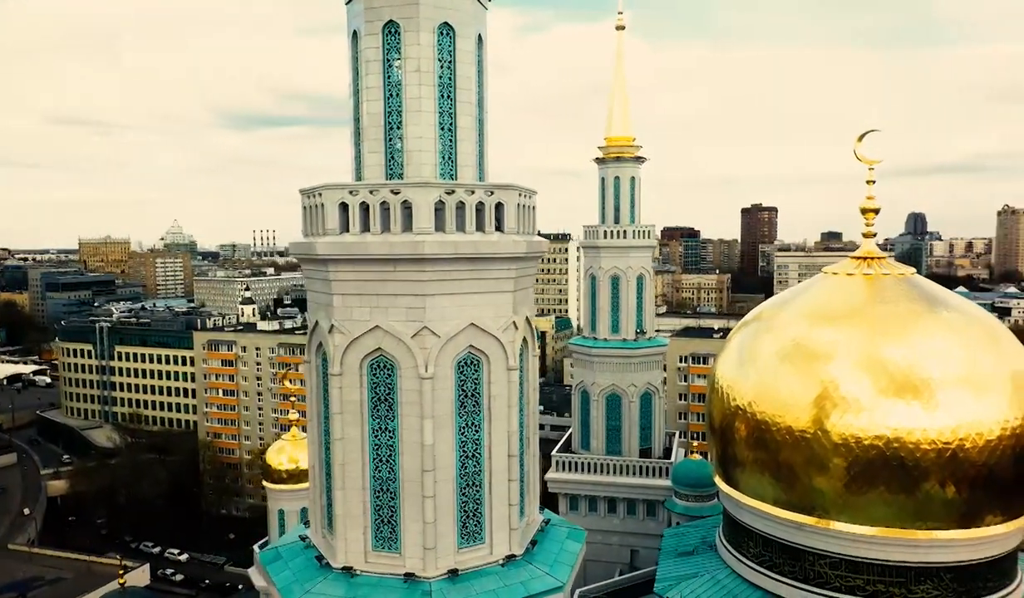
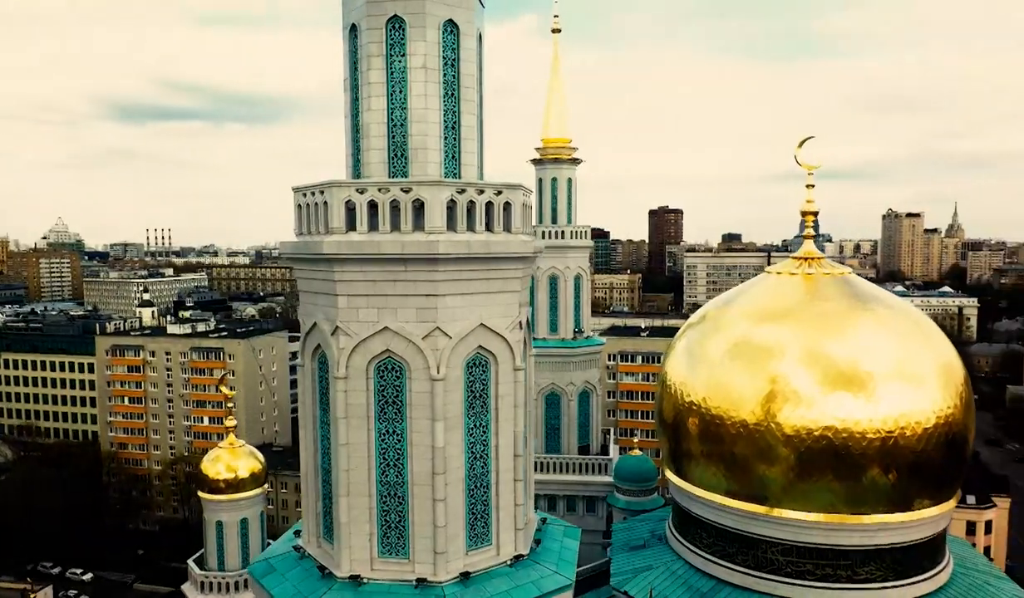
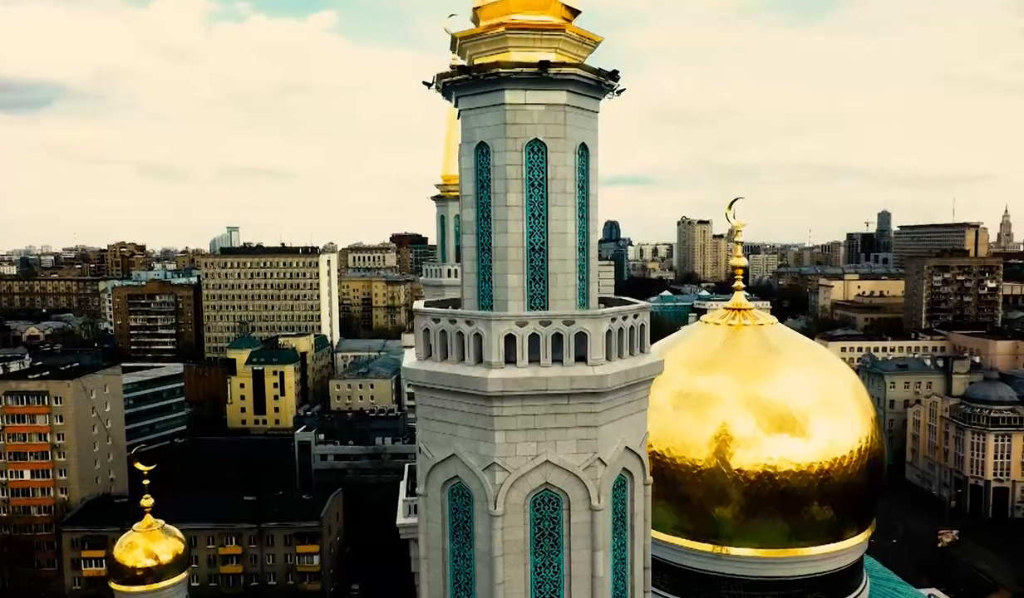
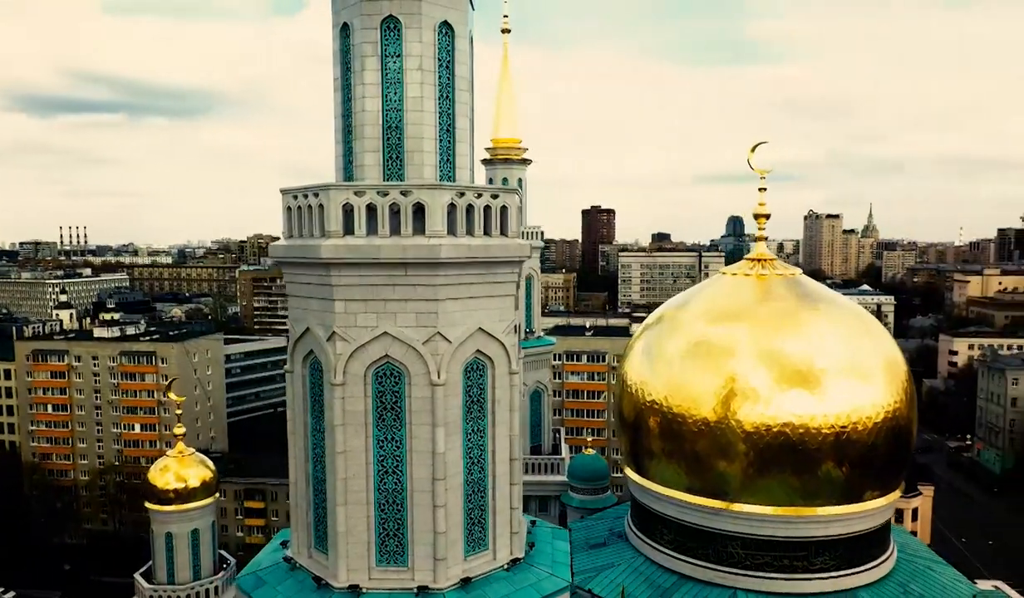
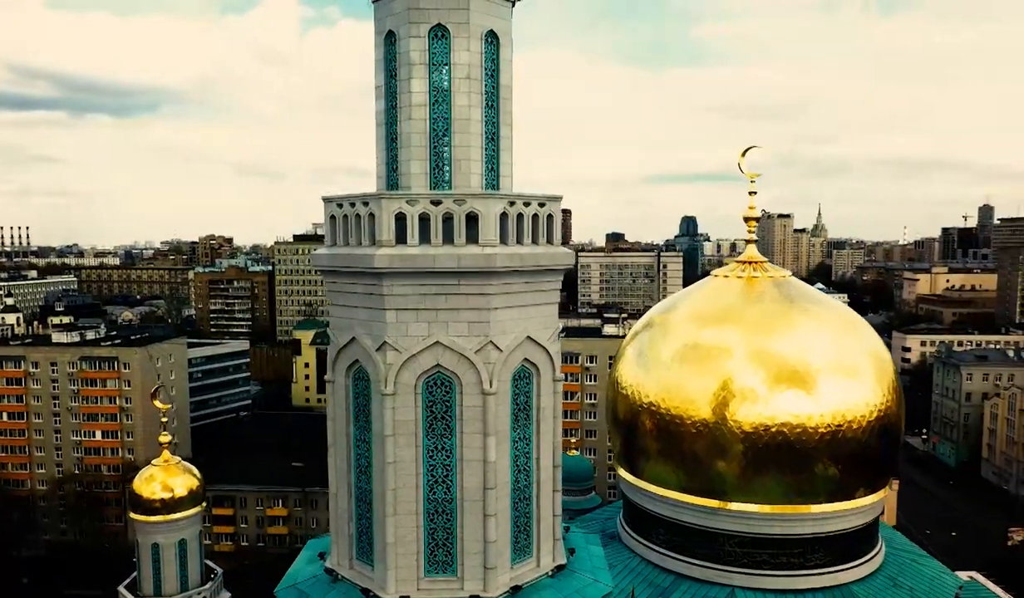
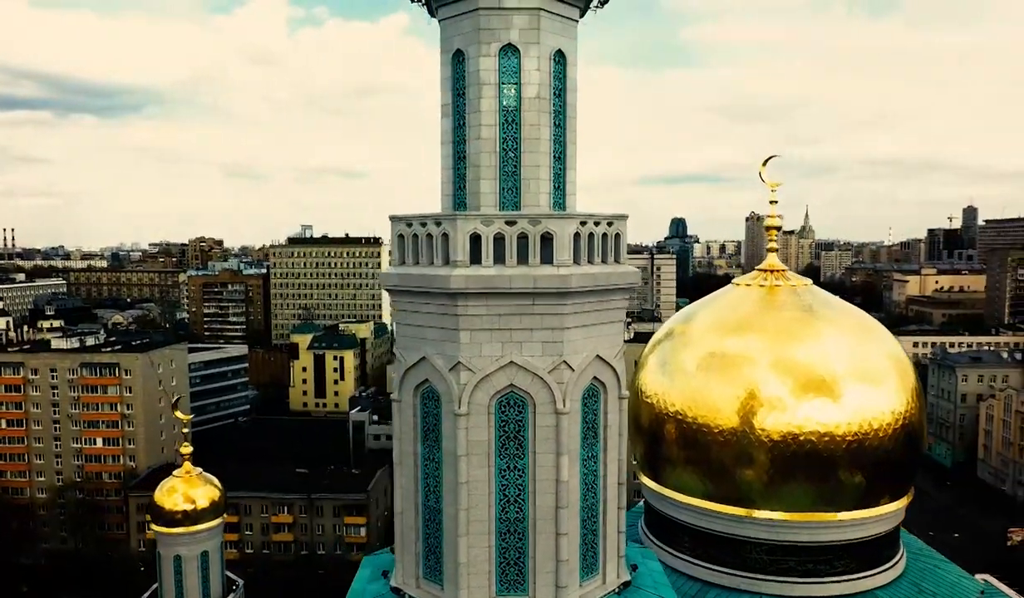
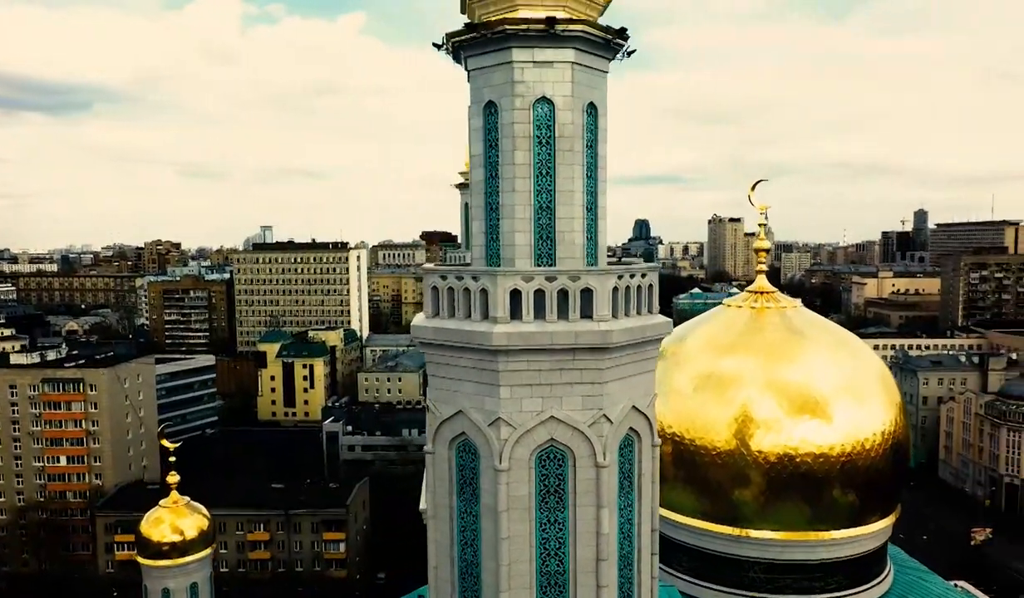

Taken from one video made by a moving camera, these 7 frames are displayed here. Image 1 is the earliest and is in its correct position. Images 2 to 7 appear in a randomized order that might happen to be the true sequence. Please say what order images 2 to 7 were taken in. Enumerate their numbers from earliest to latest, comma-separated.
2, 4, 5, 6, 7, 3
